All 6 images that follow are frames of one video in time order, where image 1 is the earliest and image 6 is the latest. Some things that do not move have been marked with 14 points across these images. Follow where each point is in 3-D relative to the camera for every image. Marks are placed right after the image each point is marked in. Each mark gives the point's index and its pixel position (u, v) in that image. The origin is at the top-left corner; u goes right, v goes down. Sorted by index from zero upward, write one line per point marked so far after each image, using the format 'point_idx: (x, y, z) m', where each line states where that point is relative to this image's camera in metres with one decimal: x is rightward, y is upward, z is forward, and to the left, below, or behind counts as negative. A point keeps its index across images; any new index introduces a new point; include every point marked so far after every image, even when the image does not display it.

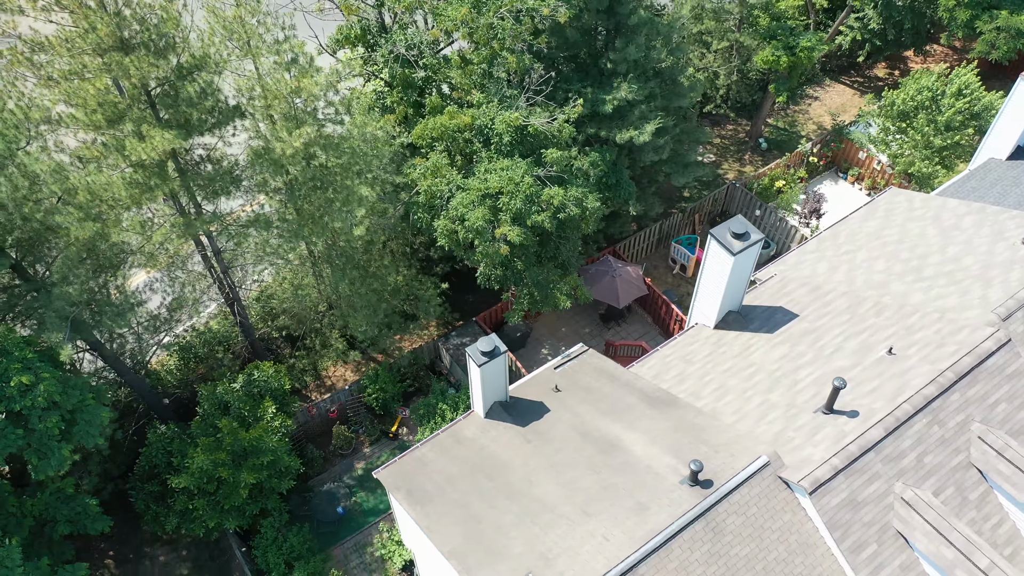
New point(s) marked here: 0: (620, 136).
0: (+2.5, +3.5, +19.1) m
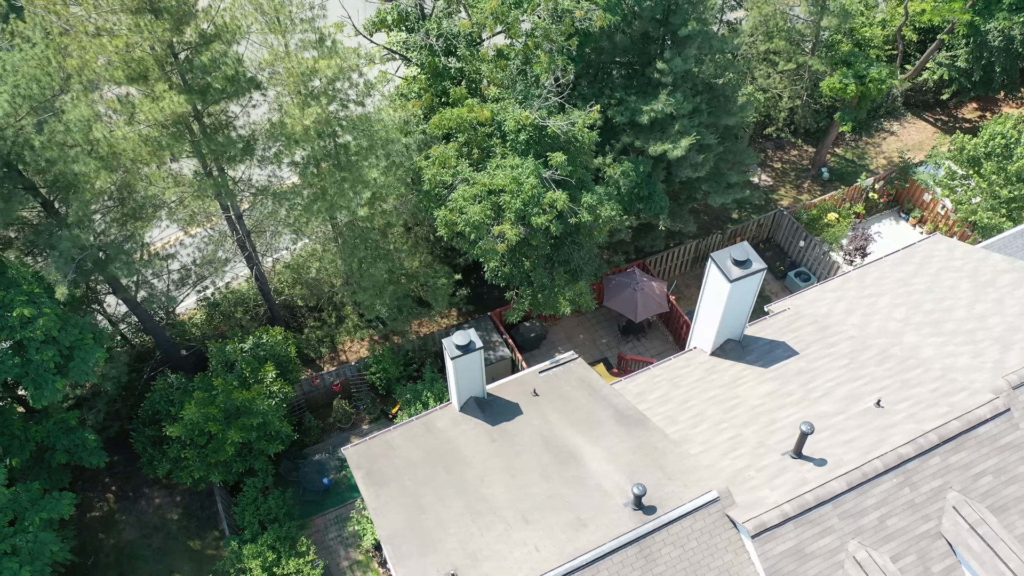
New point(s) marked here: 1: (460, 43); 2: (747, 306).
0: (+3.2, +3.2, +18.7) m
1: (-1.0, +4.9, +16.7) m
2: (+4.2, -0.3, +14.6) m
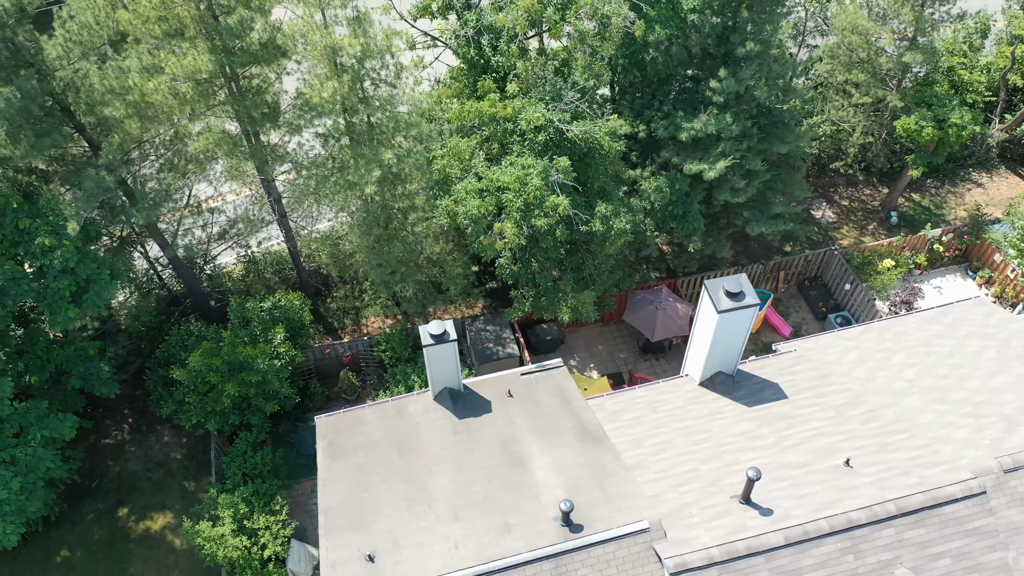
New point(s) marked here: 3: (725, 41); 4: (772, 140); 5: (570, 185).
0: (+4.0, +2.7, +18.2) m
1: (-0.2, +5.0, +16.7) m
2: (+3.9, -0.9, +14.0) m
3: (+4.8, +5.6, +18.4) m
4: (+6.3, +3.5, +19.5) m
5: (+1.0, +1.9, +15.6) m
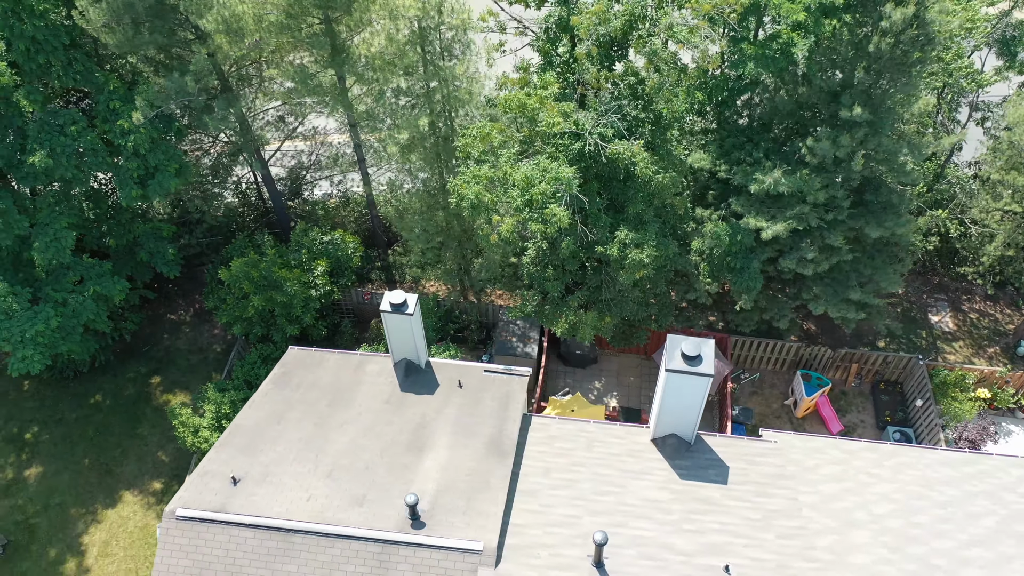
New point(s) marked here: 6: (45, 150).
0: (+5.0, +1.4, +16.9) m
1: (+1.4, +4.9, +16.4) m
2: (+2.9, -1.9, +13.1) m
3: (+6.7, +3.9, +16.8) m
4: (+7.7, +1.5, +17.6) m
5: (+1.4, +1.6, +15.2) m
6: (-9.1, +2.7, +15.9) m
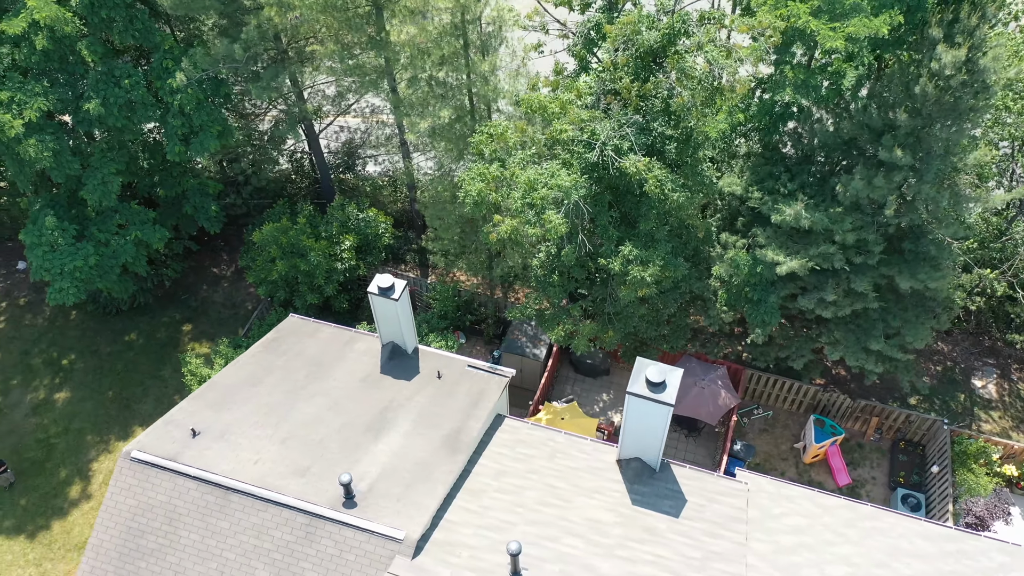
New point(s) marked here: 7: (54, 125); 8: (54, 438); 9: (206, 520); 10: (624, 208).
0: (+5.2, +0.7, +16.4) m
1: (+2.1, +4.6, +16.2) m
2: (+2.2, -2.3, +12.8) m
3: (+7.2, +2.9, +16.0) m
4: (+8.0, +0.4, +16.7) m
5: (+1.5, +1.4, +15.0) m
6: (-8.6, +3.9, +17.0) m
7: (-9.9, +3.5, +17.5) m
8: (-10.8, -3.6, +19.3) m
9: (-4.3, -3.3, +11.5) m
10: (+2.2, +1.6, +15.9) m
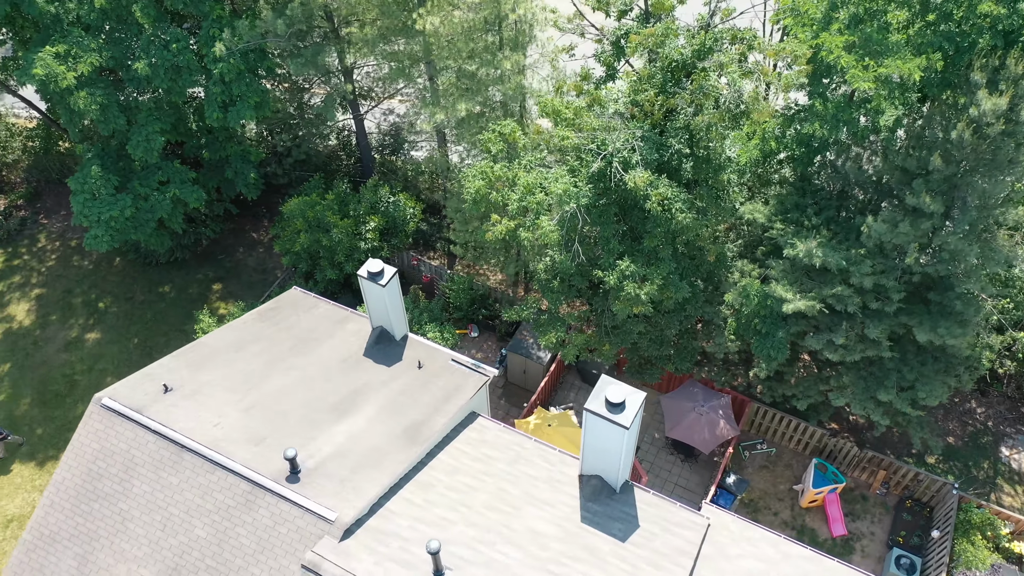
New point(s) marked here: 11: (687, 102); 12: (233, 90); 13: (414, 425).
0: (+5.2, 0.0, +15.8) m
1: (+2.6, +4.3, +15.9) m
2: (+1.6, -2.6, +12.6) m
3: (+7.4, +2.0, +15.2) m
4: (+7.9, -0.6, +15.9) m
5: (+1.5, +1.2, +14.8) m
6: (-8.0, +5.0, +17.7) m
7: (-9.2, +4.7, +18.4) m
8: (-10.9, -2.2, +20.3) m
9: (-5.2, -2.7, +11.9) m
10: (+2.3, +1.3, +15.7) m
11: (+3.2, +3.4, +14.9) m
12: (-6.3, +4.5, +18.5) m
13: (-1.6, -2.3, +13.3) m
